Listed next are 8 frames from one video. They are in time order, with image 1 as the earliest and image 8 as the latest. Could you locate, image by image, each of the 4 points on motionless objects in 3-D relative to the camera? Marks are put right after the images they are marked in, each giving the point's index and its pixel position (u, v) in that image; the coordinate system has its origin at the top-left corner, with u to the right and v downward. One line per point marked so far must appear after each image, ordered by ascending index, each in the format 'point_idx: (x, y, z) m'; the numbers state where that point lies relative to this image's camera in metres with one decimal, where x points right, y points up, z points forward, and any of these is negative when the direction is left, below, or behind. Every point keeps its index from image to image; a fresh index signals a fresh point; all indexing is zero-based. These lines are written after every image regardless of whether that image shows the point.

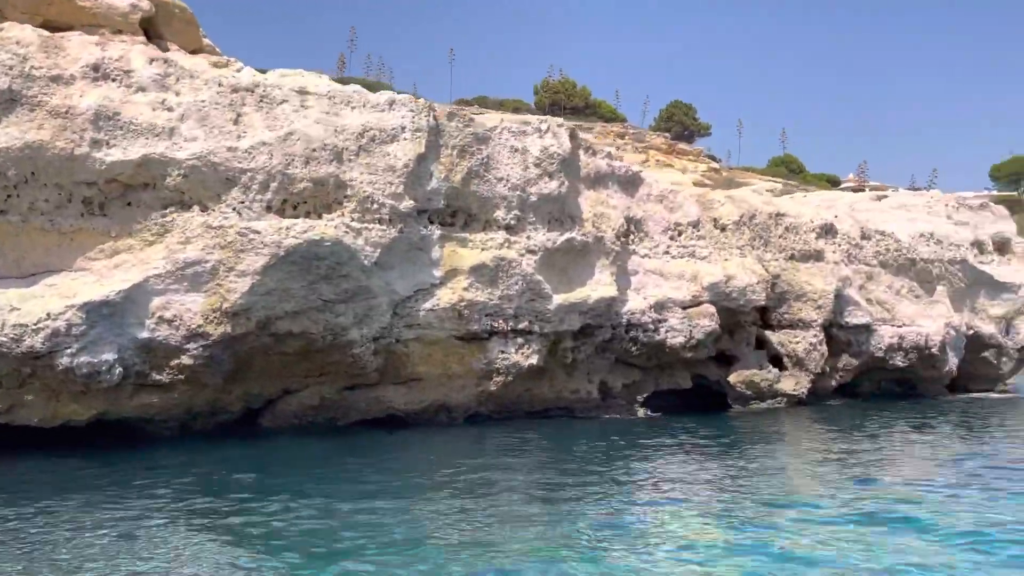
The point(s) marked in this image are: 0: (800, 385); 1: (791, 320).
0: (+5.4, -1.8, +15.4) m
1: (+5.3, -0.6, +15.6) m
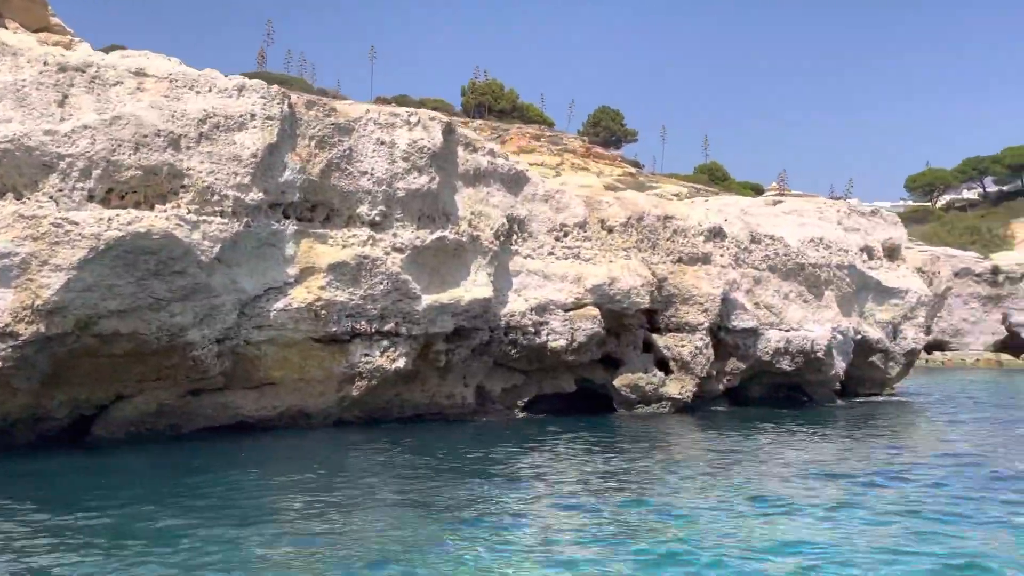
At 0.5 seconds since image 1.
0: (+3.2, -1.9, +15.2) m
1: (+3.1, -0.7, +15.4) m
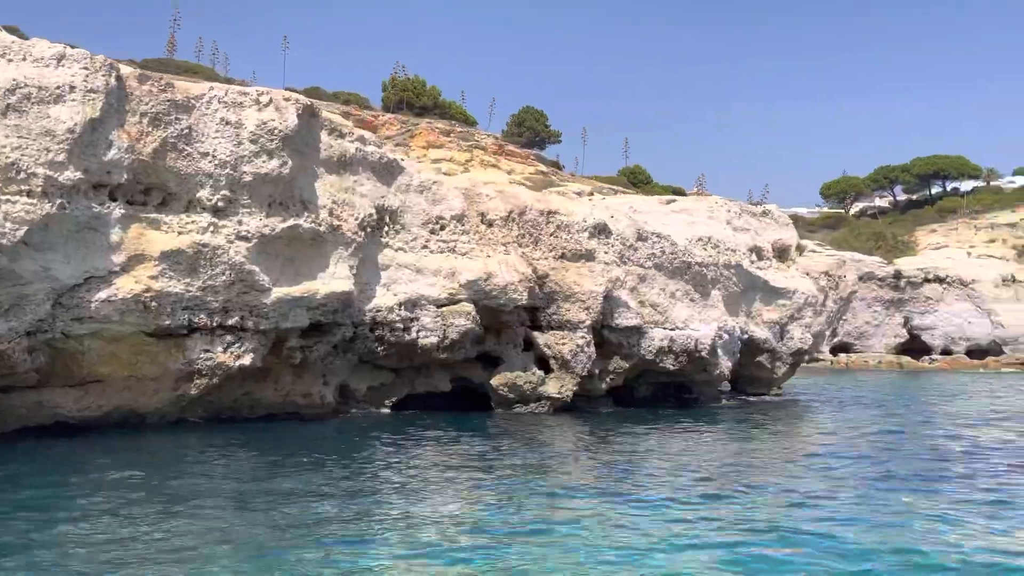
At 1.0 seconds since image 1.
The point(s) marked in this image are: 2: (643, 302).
0: (+0.9, -1.8, +14.9) m
1: (+0.9, -0.6, +15.0) m
2: (+2.6, -0.3, +16.3) m
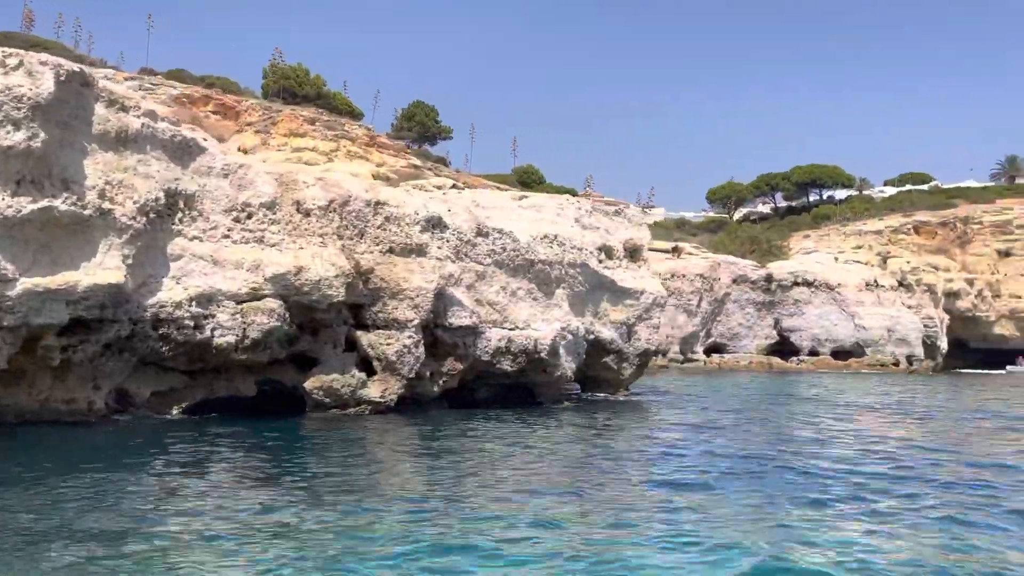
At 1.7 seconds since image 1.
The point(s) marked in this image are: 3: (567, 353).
0: (-2.1, -1.8, +13.9) m
1: (-2.2, -0.5, +14.0) m
2: (-0.6, -0.2, +15.5) m
3: (+1.2, -1.3, +16.7) m
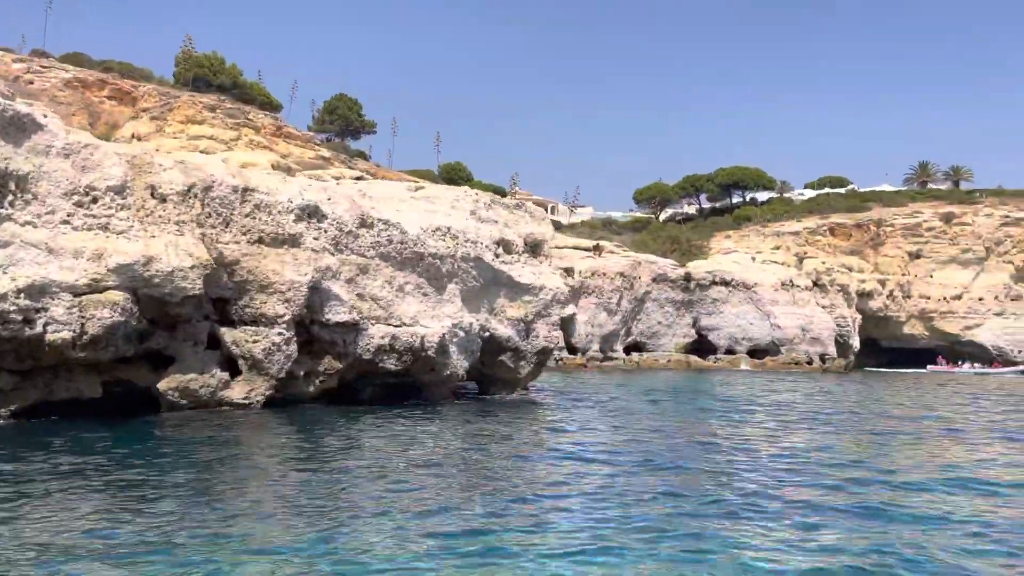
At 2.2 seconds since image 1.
0: (-4.1, -1.6, +12.9) m
1: (-4.1, -0.4, +13.0) m
2: (-2.7, -0.1, +14.7) m
3: (-1.0, -1.2, +16.0) m
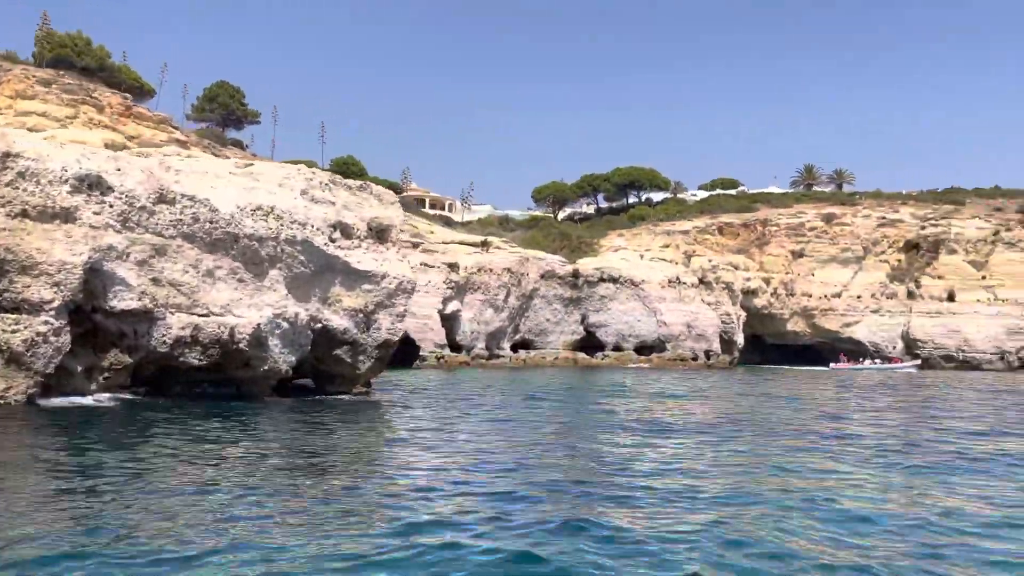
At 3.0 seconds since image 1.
0: (-6.8, -1.4, +11.0) m
1: (-6.8, -0.2, +11.2) m
2: (-5.5, +0.1, +12.9) m
3: (-4.1, -1.0, +14.5) m
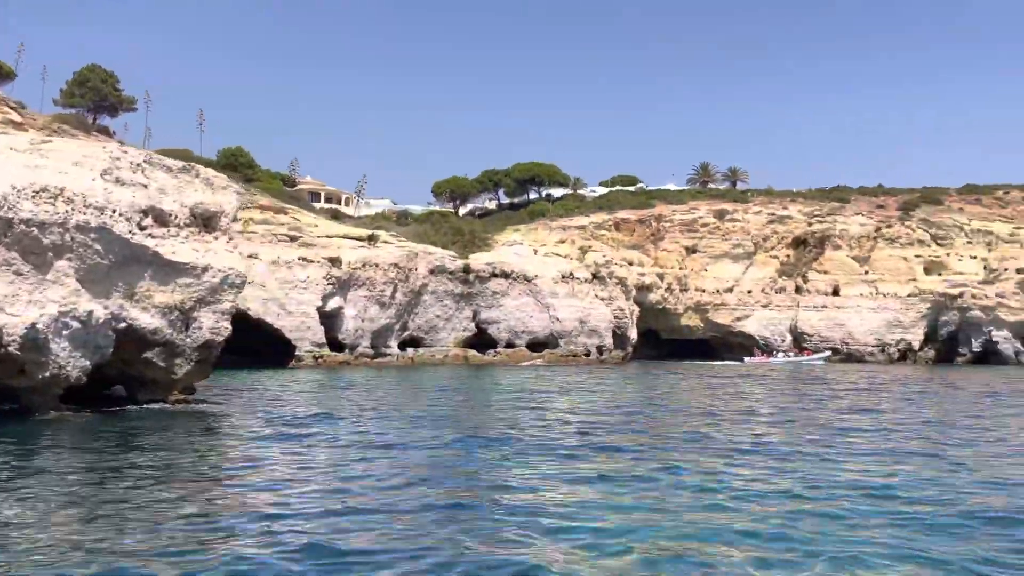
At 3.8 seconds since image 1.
0: (-9.1, -1.3, +8.8) m
1: (-9.2, -0.1, +9.0) m
2: (-8.1, +0.2, +10.9) m
3: (-6.8, -0.9, +12.6) m
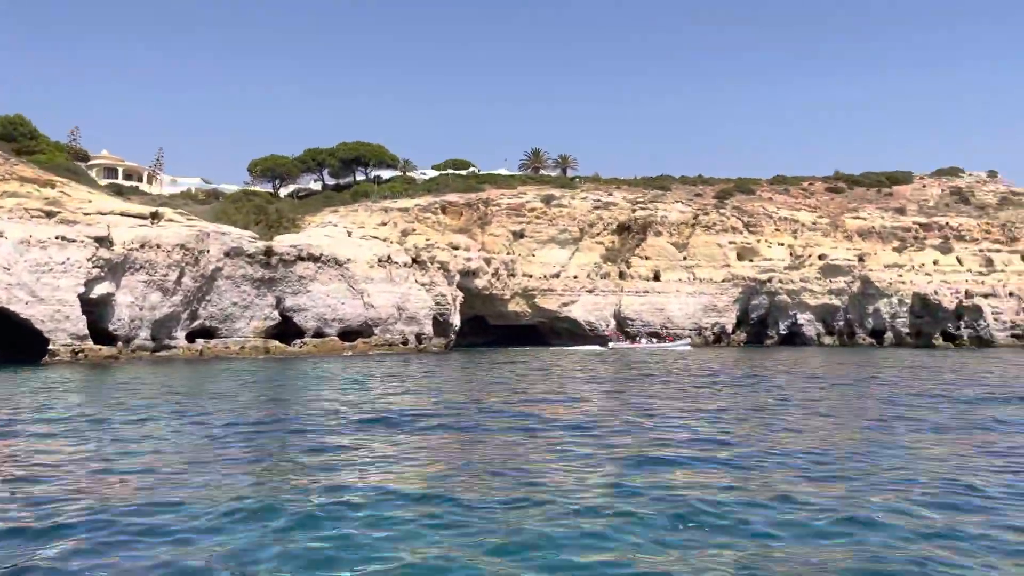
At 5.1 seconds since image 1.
0: (-11.7, -1.1, +4.1) m
1: (-11.9, +0.1, +4.2) m
2: (-11.1, +0.4, +6.3) m
3: (-10.2, -0.6, +8.2) m
